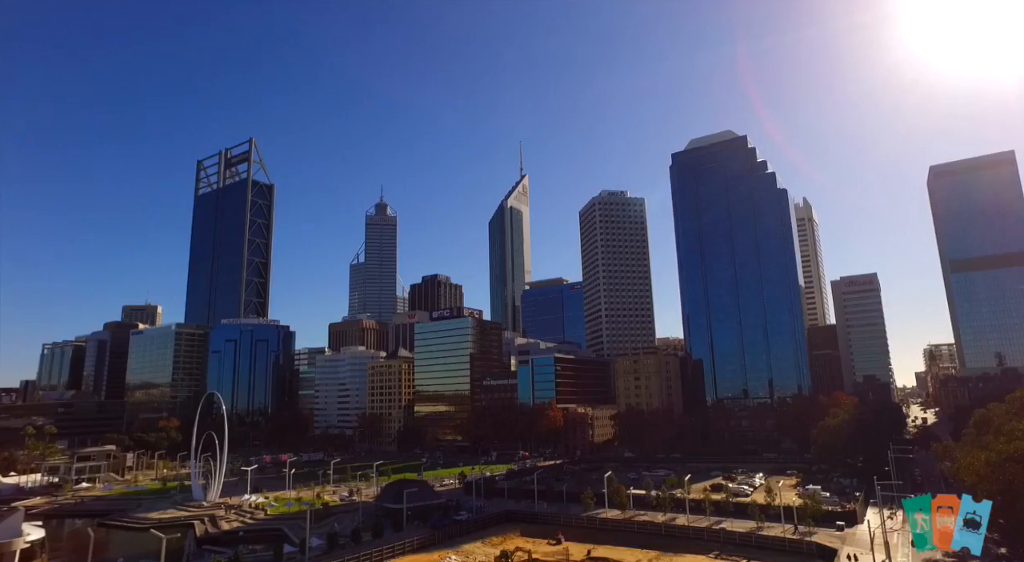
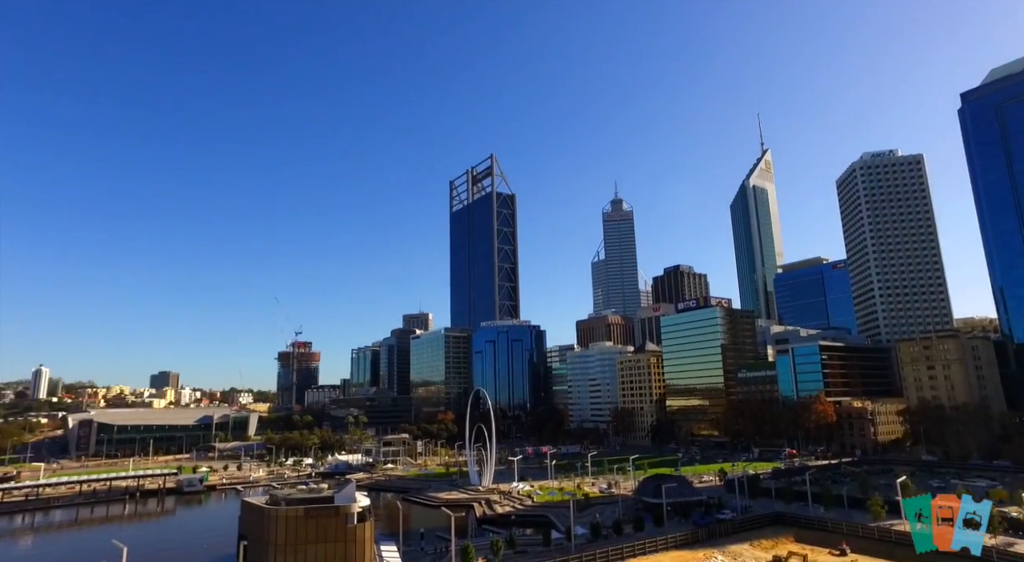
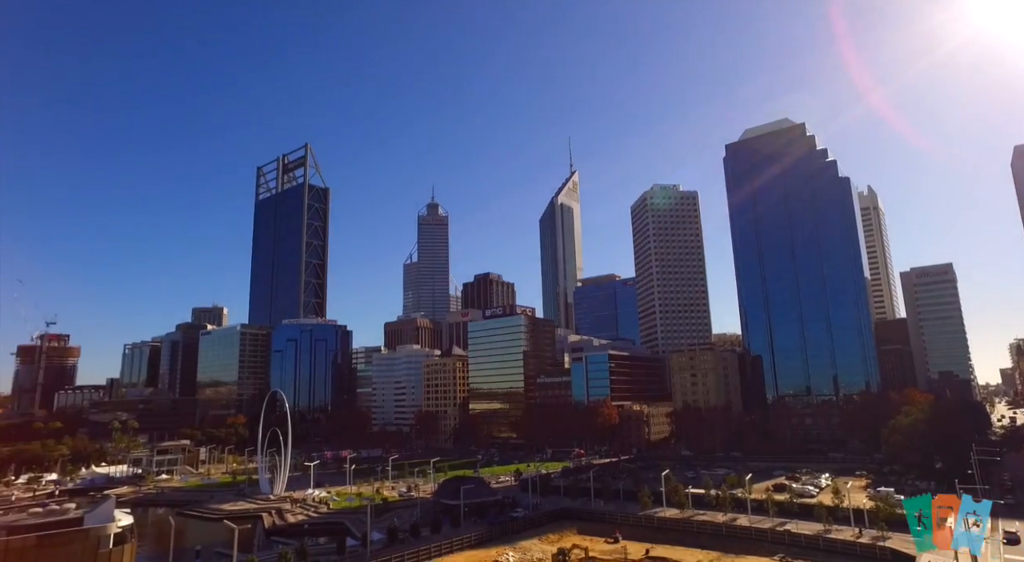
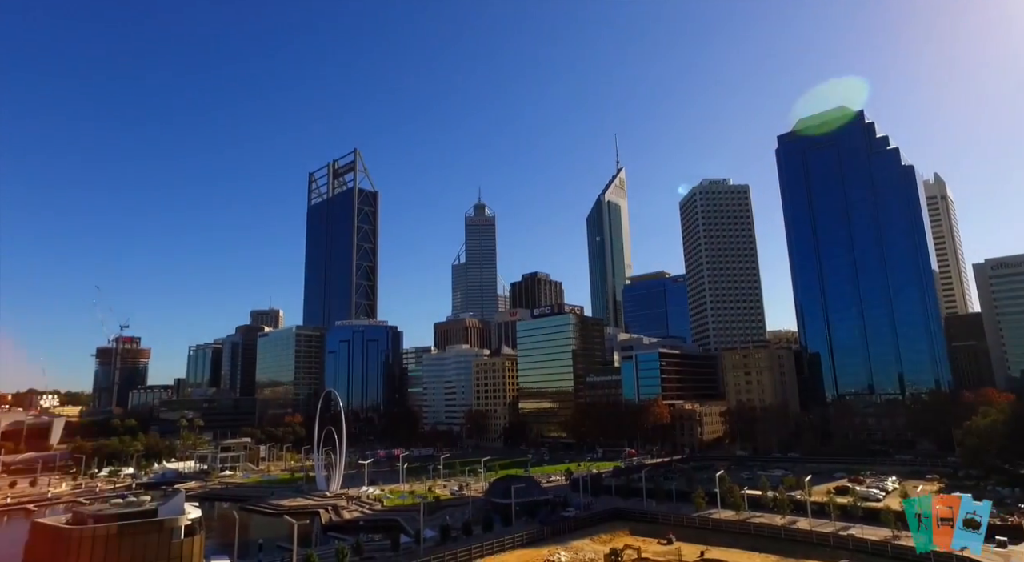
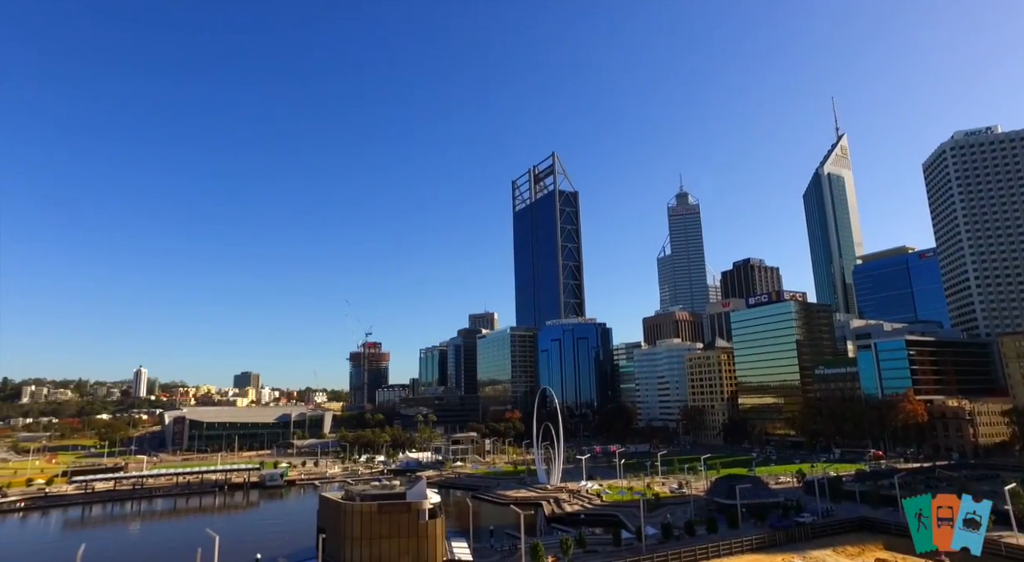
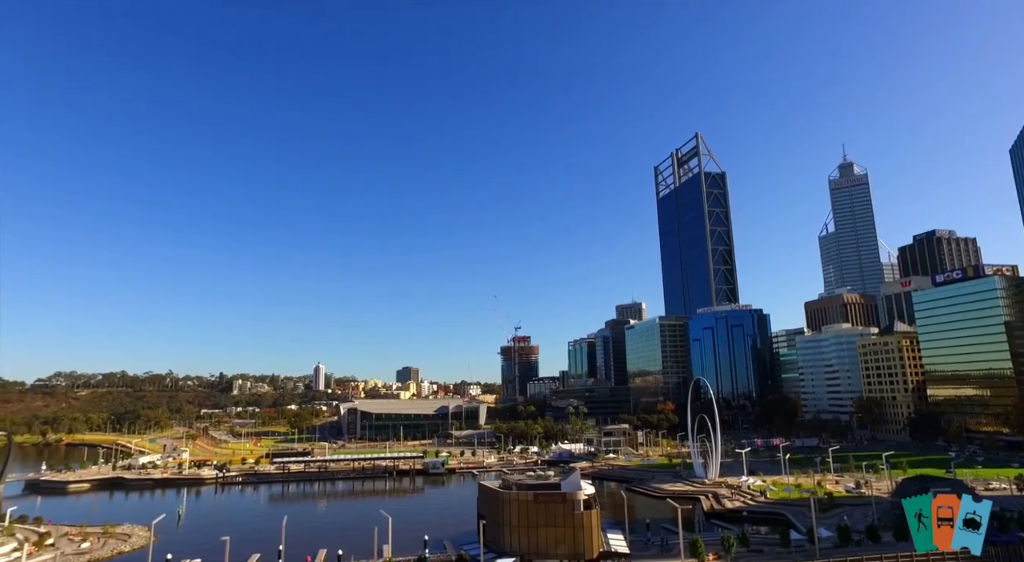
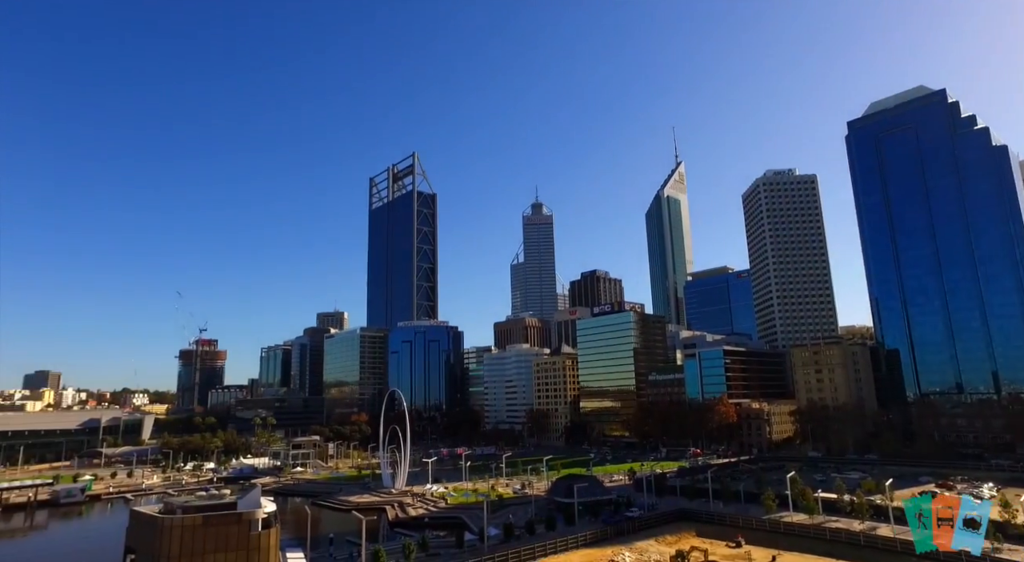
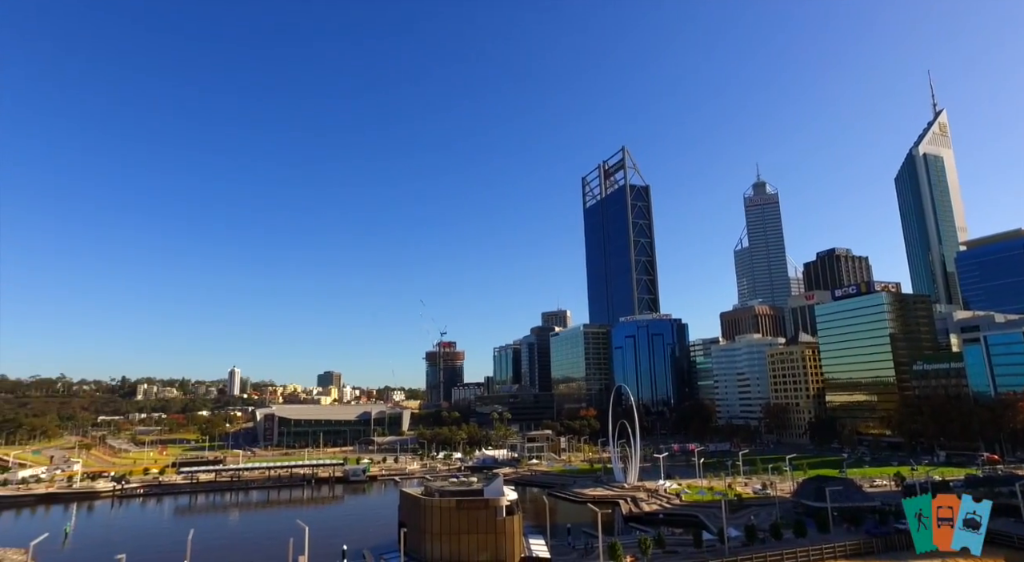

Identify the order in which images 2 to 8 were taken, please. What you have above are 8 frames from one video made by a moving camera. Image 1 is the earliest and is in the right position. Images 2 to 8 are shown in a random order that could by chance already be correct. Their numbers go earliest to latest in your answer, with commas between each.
3, 4, 7, 2, 5, 8, 6
